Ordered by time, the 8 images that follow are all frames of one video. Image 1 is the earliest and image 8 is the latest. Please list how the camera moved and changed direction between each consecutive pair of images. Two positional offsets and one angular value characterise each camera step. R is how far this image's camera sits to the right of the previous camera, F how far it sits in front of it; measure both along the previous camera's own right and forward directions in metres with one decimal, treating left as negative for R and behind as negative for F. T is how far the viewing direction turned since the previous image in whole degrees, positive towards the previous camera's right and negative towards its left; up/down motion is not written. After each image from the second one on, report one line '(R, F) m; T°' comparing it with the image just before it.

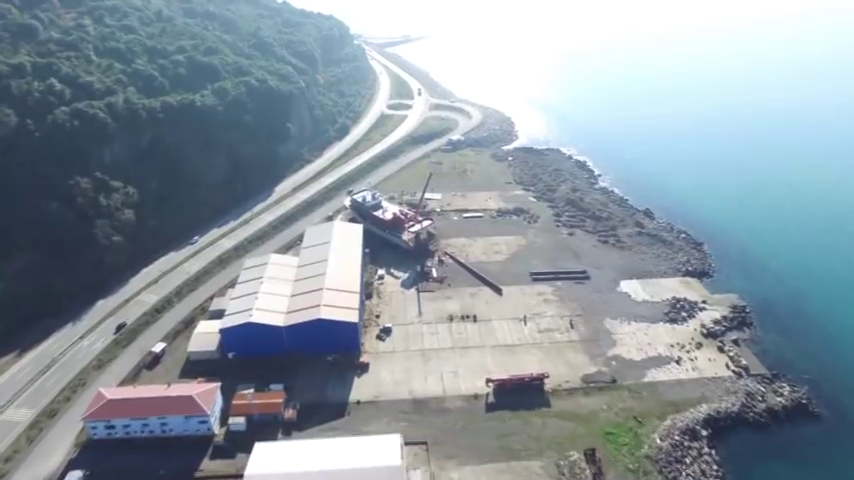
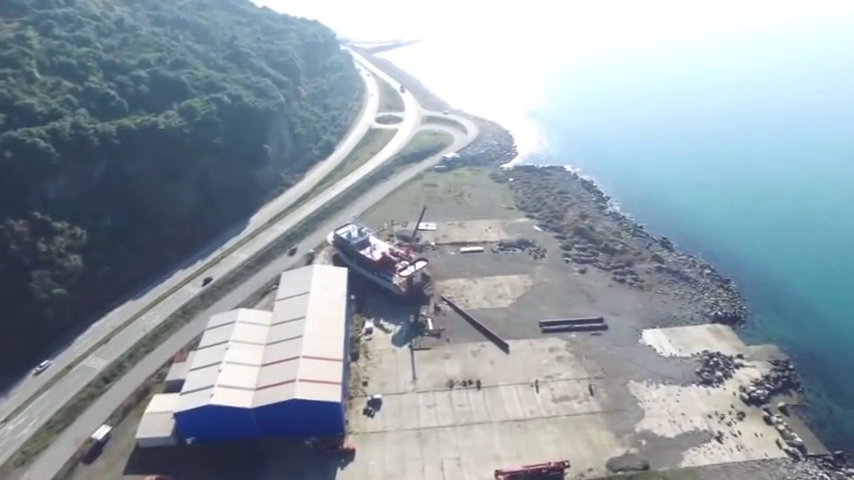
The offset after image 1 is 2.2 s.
(-0.2, +7.3) m; +1°
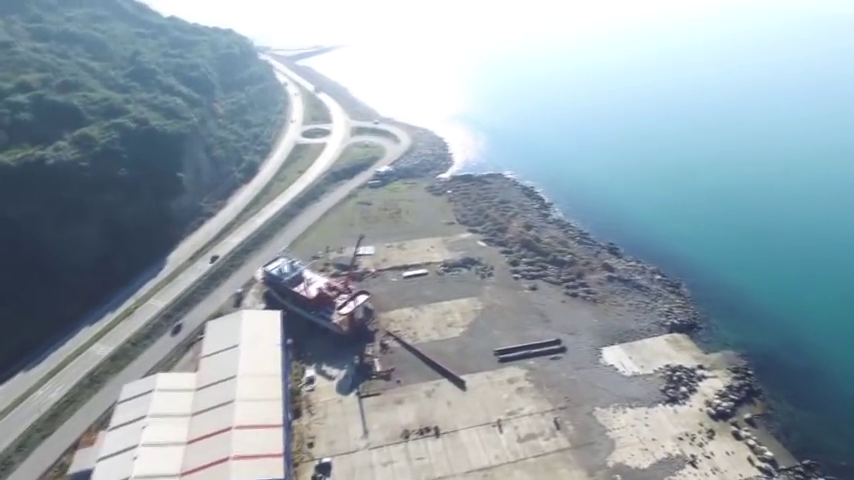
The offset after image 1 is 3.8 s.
(-0.1, +4.1) m; +6°
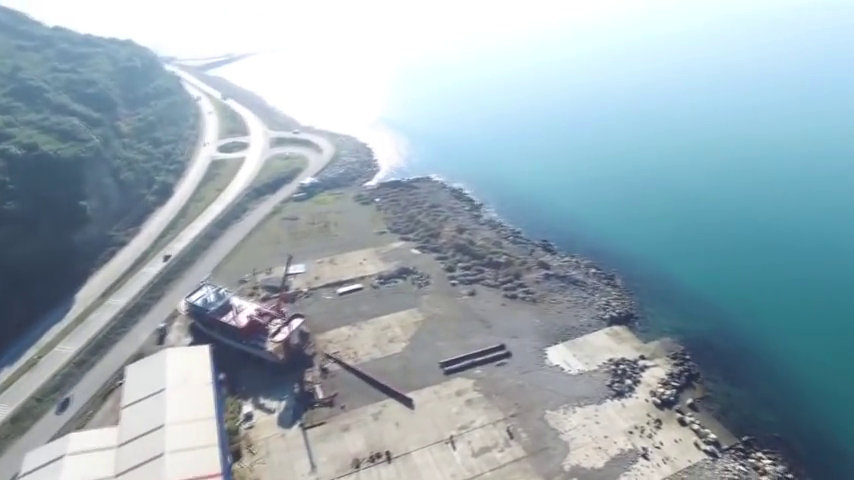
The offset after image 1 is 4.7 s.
(-0.2, +1.7) m; +7°
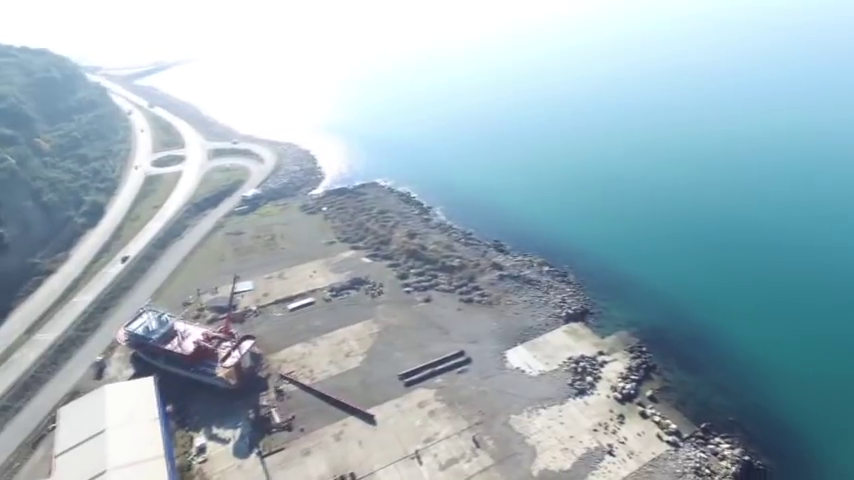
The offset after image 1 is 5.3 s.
(-0.2, +1.1) m; +5°
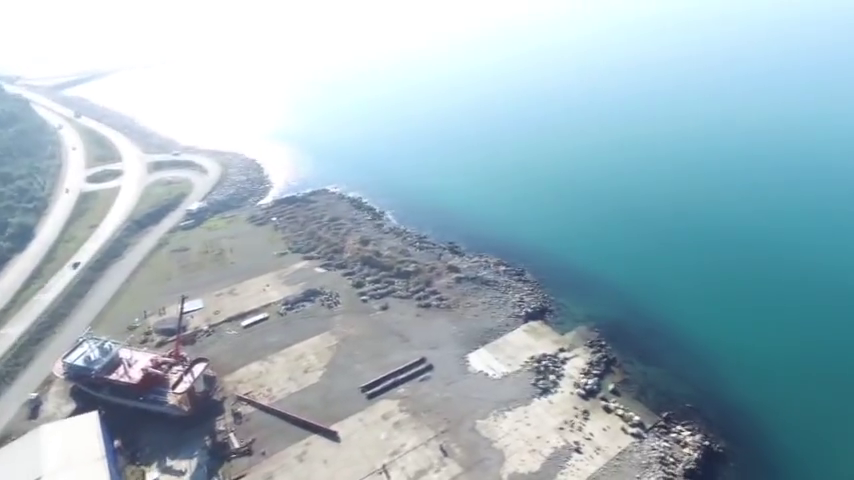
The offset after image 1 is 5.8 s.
(-0.1, +0.8) m; +5°
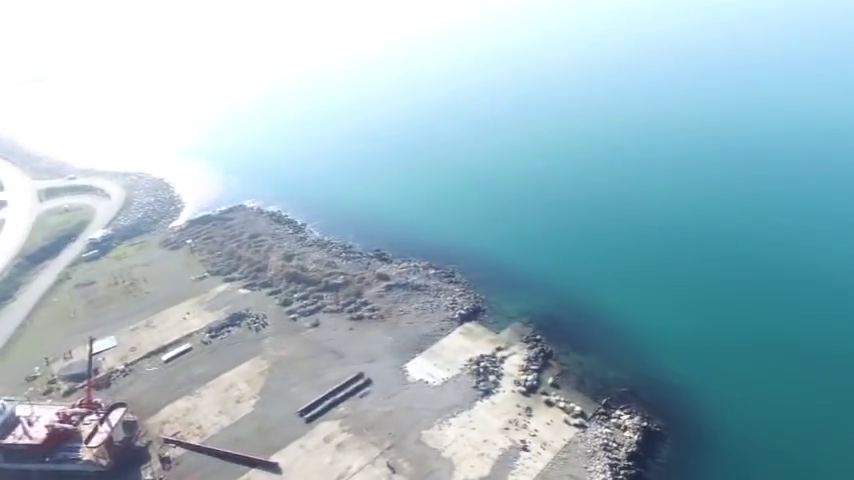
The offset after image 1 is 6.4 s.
(-0.2, +1.1) m; +7°
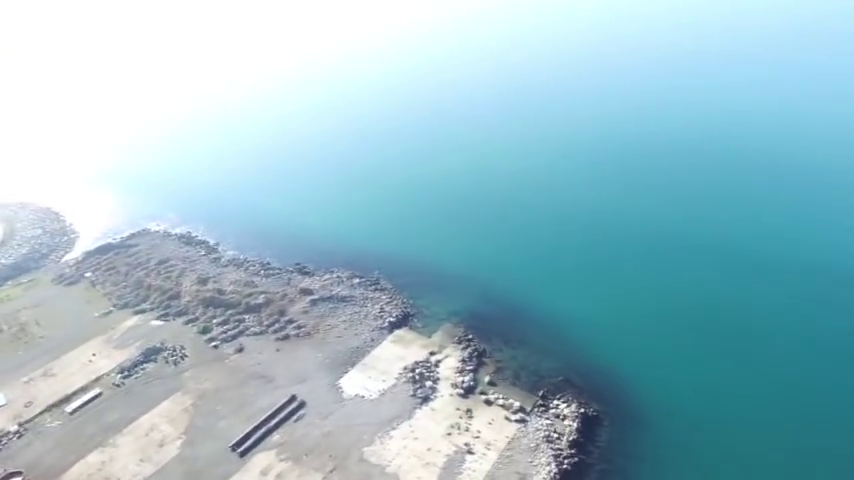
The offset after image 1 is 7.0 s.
(-0.2, +1.1) m; +8°
